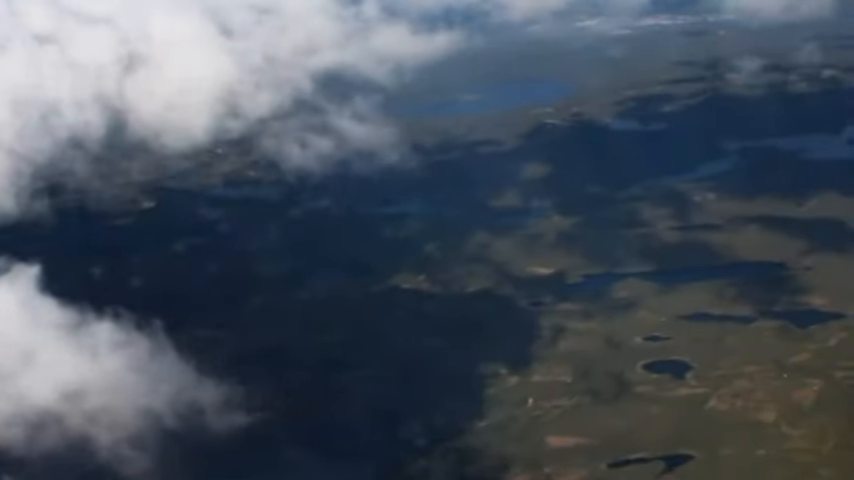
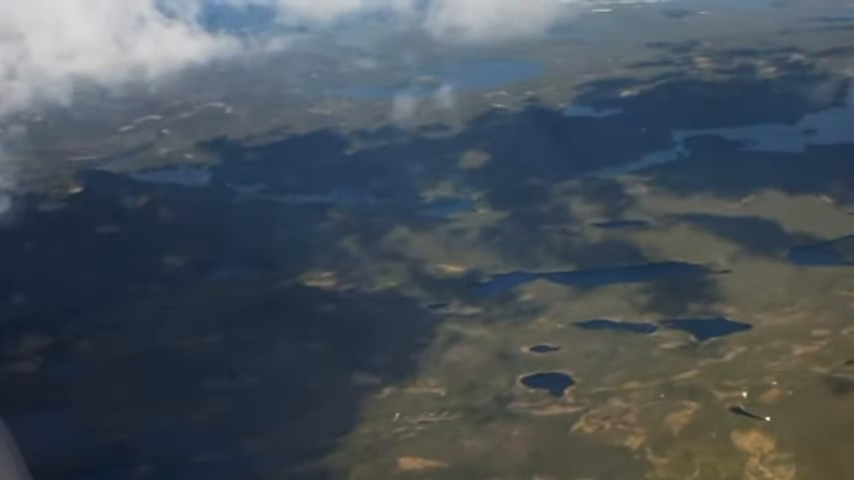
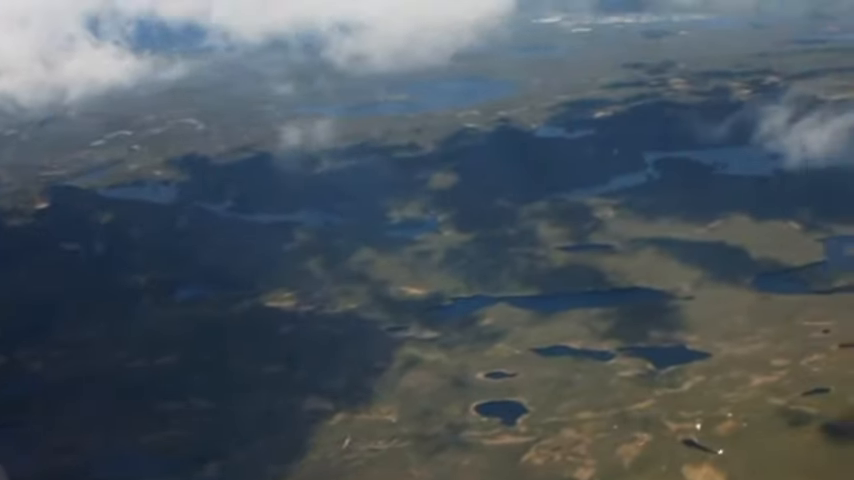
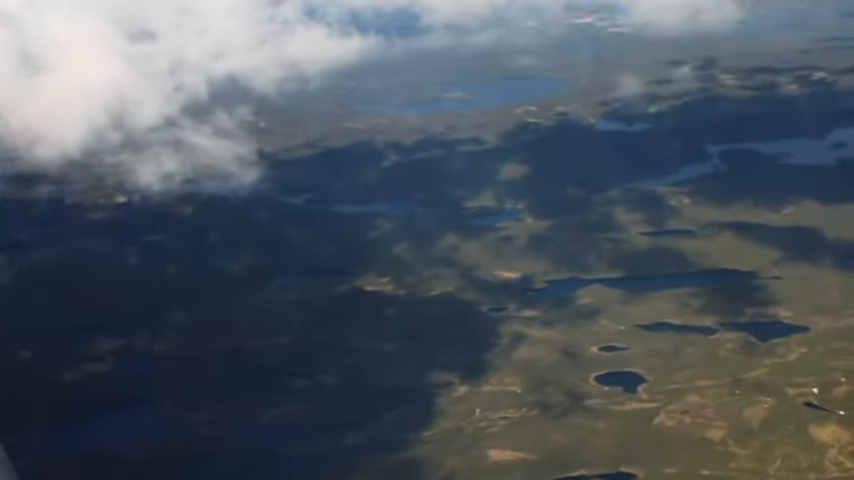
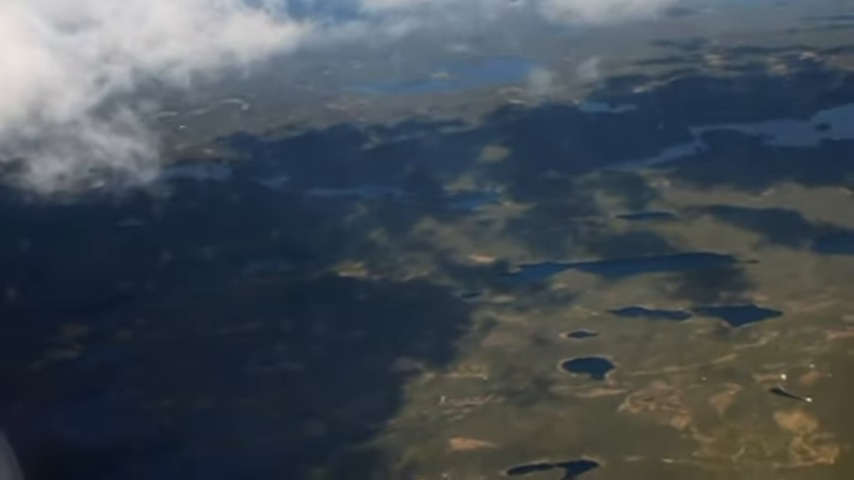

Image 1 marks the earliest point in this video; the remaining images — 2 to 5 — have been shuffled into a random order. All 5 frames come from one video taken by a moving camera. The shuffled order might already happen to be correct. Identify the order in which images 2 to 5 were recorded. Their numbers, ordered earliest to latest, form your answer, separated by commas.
4, 5, 2, 3
